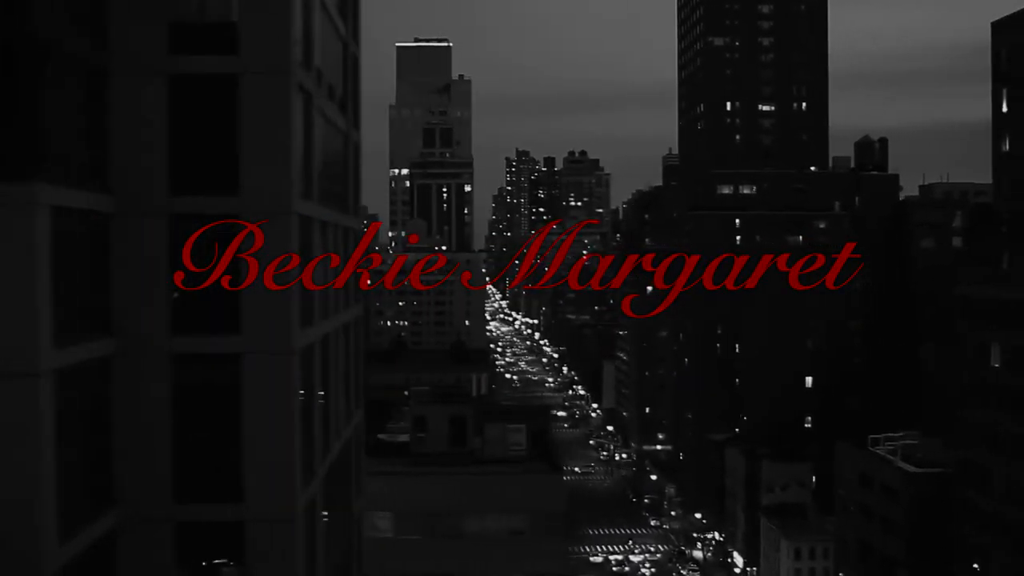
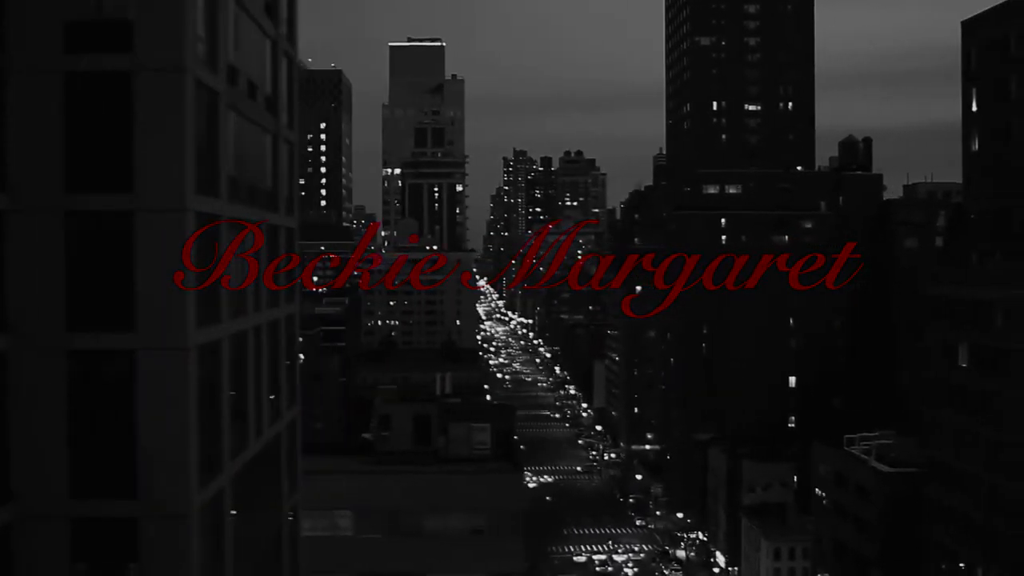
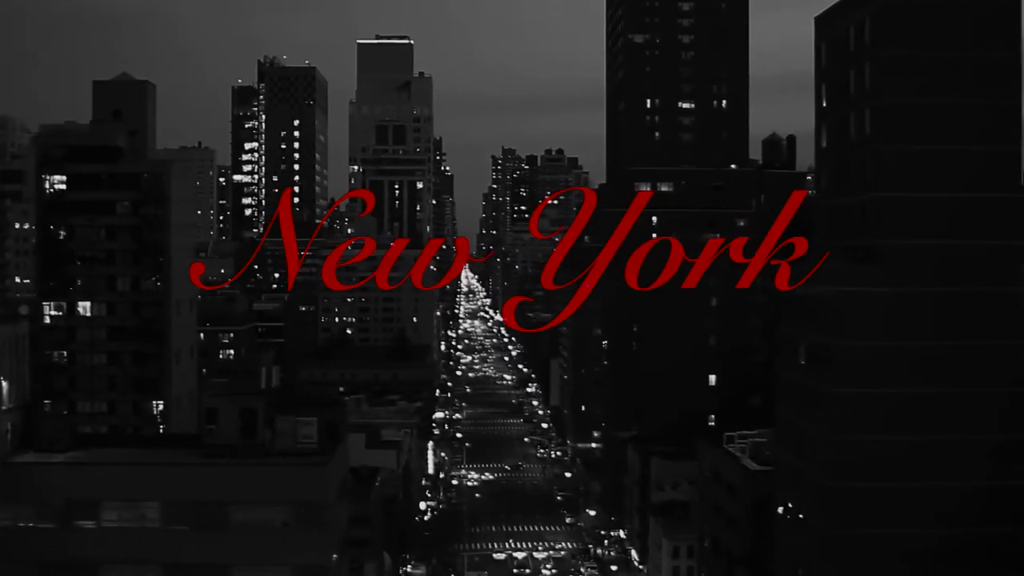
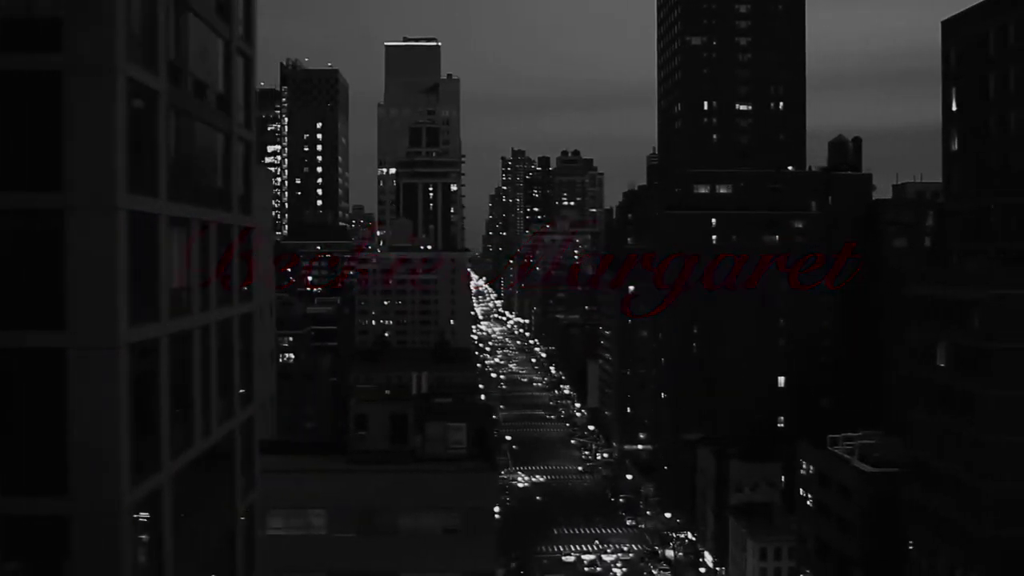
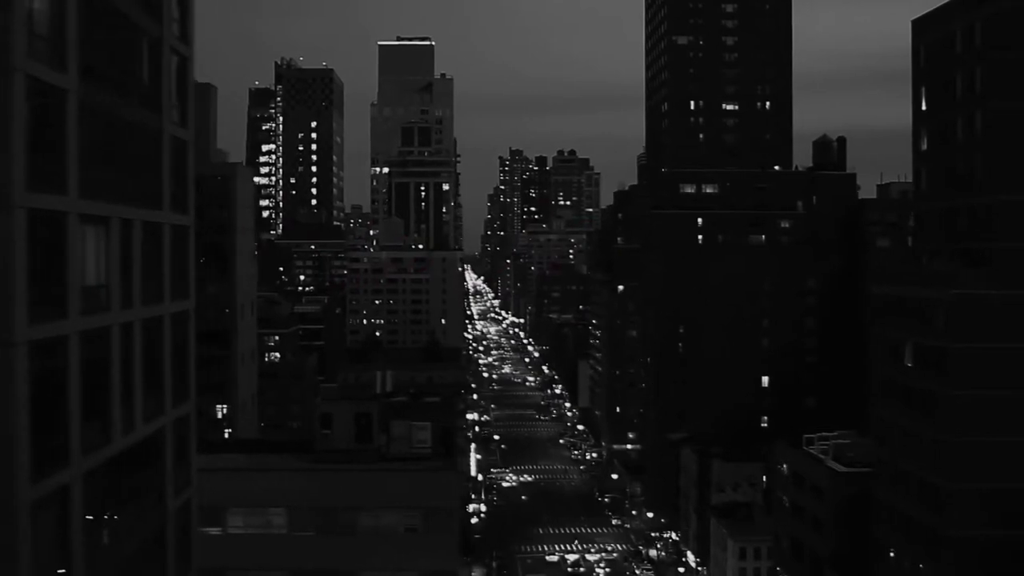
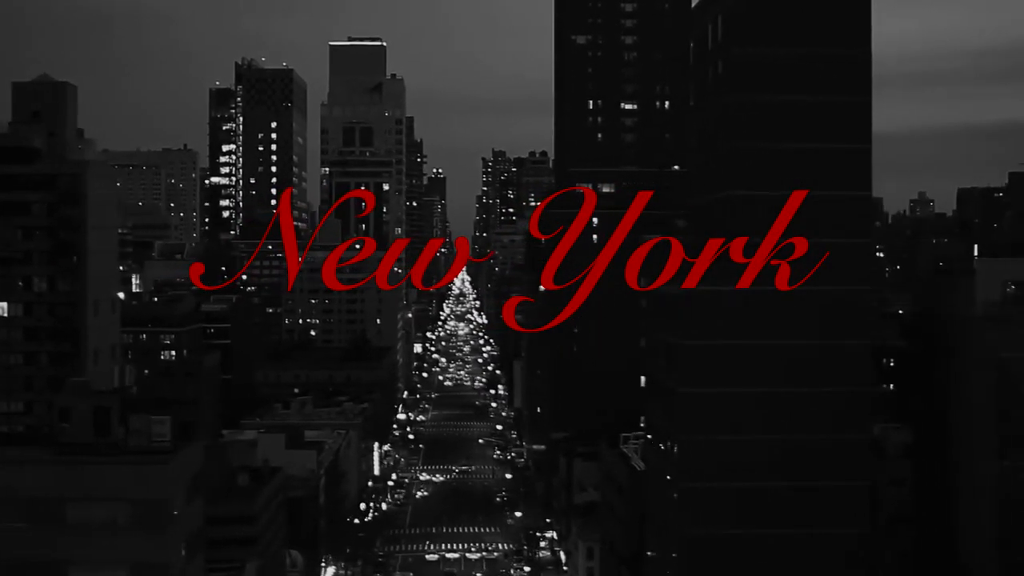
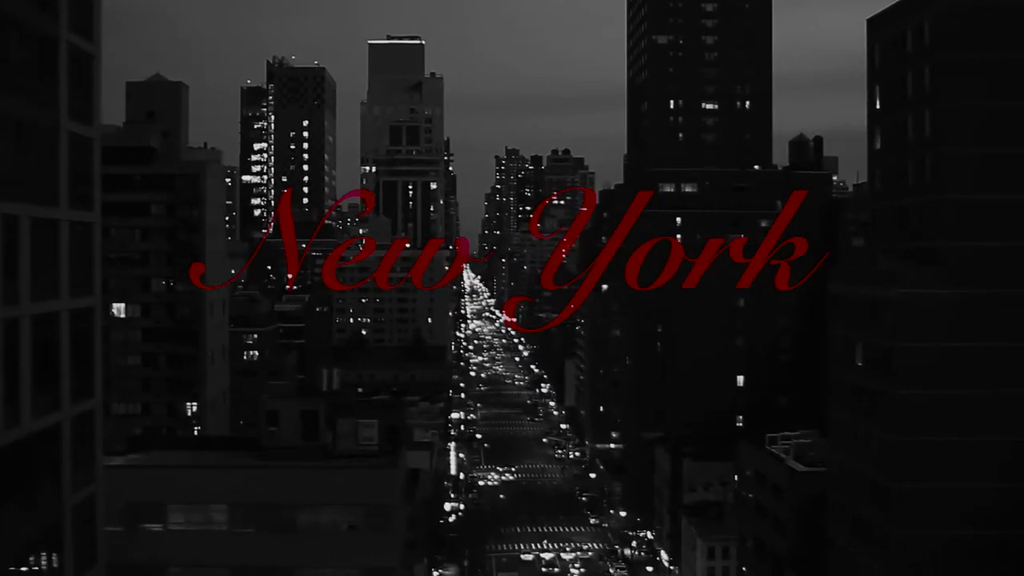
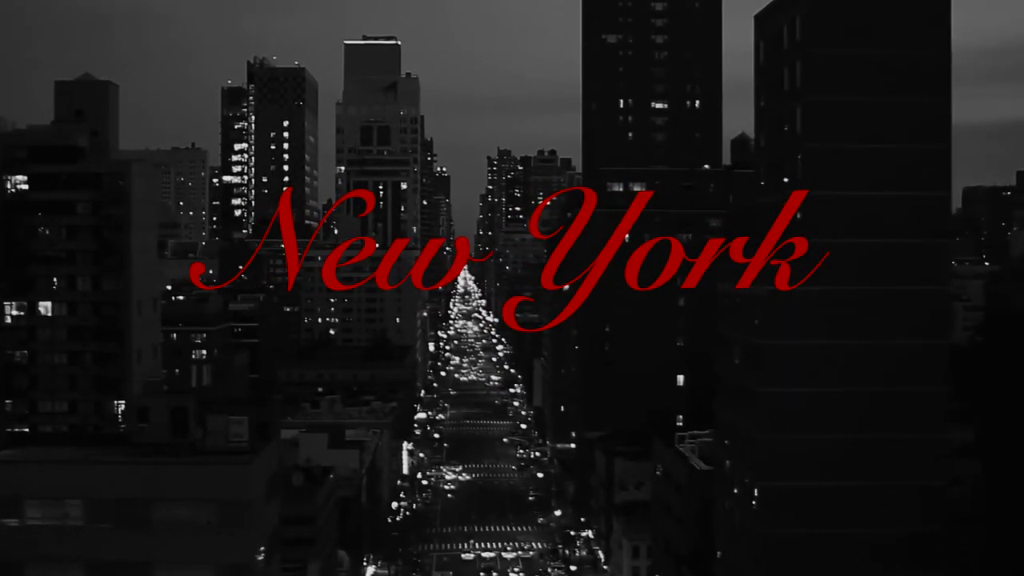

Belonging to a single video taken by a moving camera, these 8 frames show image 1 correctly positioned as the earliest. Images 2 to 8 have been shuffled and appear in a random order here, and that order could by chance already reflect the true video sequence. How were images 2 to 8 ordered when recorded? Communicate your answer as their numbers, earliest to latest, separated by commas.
2, 4, 5, 7, 3, 8, 6
